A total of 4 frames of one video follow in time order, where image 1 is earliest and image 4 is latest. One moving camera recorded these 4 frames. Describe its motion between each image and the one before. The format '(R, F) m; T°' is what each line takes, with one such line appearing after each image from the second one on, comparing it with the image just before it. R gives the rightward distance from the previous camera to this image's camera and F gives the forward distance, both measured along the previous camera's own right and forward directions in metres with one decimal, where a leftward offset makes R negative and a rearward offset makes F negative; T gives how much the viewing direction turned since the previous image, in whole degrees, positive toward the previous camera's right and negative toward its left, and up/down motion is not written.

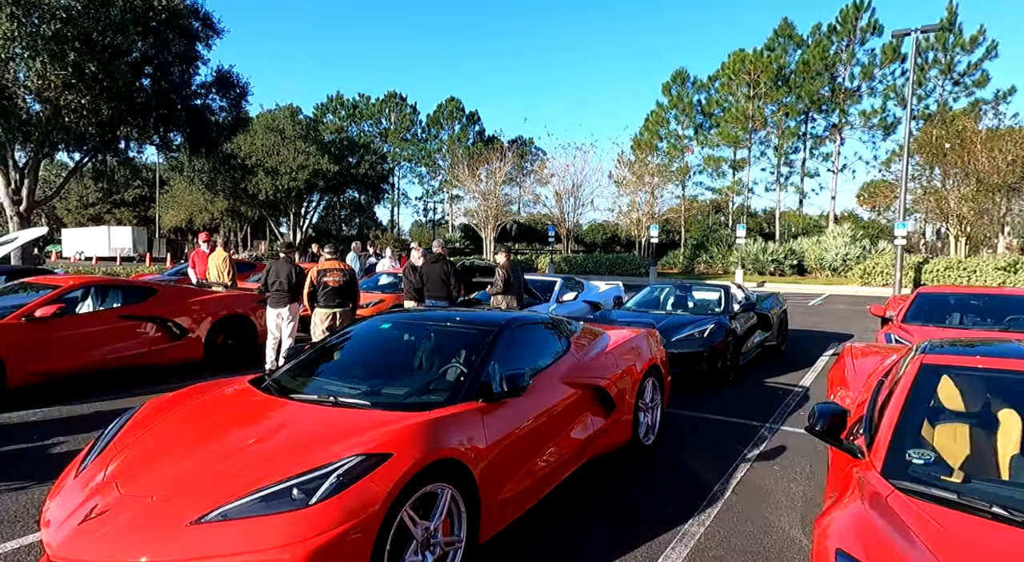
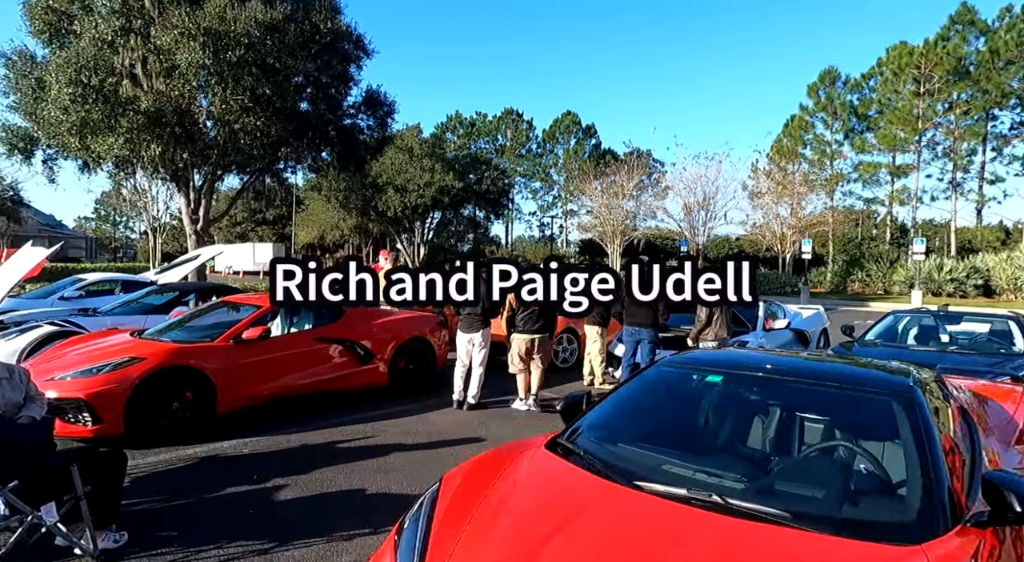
(-1.1, +0.7) m; -10°
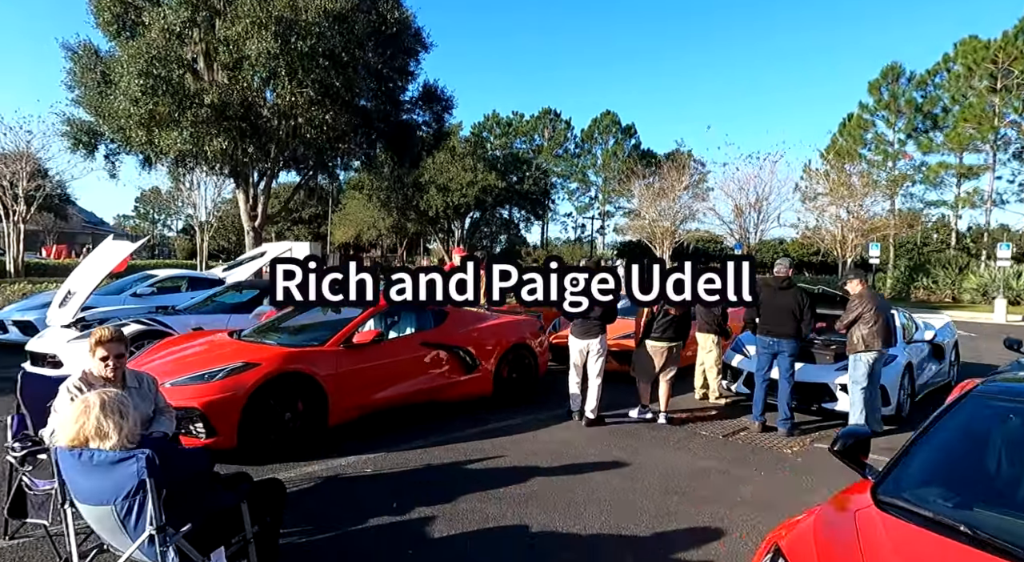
(-1.0, +0.6) m; -3°
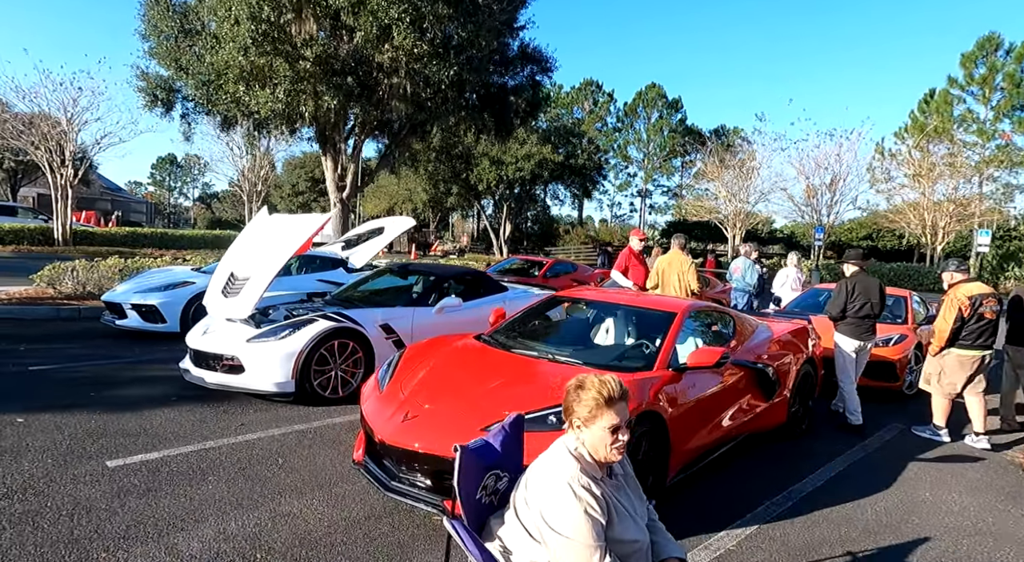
(-2.5, +1.5) m; -1°
